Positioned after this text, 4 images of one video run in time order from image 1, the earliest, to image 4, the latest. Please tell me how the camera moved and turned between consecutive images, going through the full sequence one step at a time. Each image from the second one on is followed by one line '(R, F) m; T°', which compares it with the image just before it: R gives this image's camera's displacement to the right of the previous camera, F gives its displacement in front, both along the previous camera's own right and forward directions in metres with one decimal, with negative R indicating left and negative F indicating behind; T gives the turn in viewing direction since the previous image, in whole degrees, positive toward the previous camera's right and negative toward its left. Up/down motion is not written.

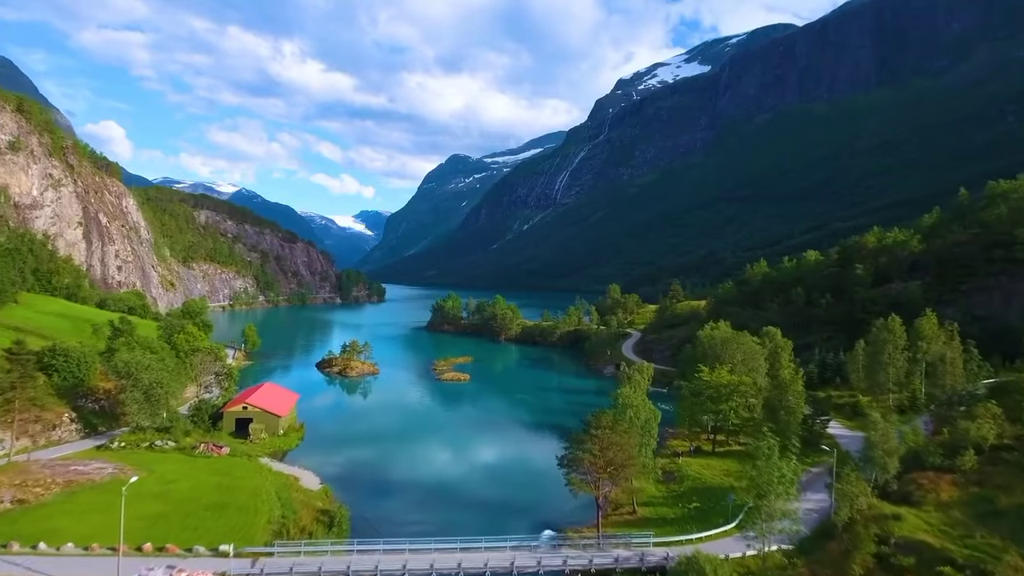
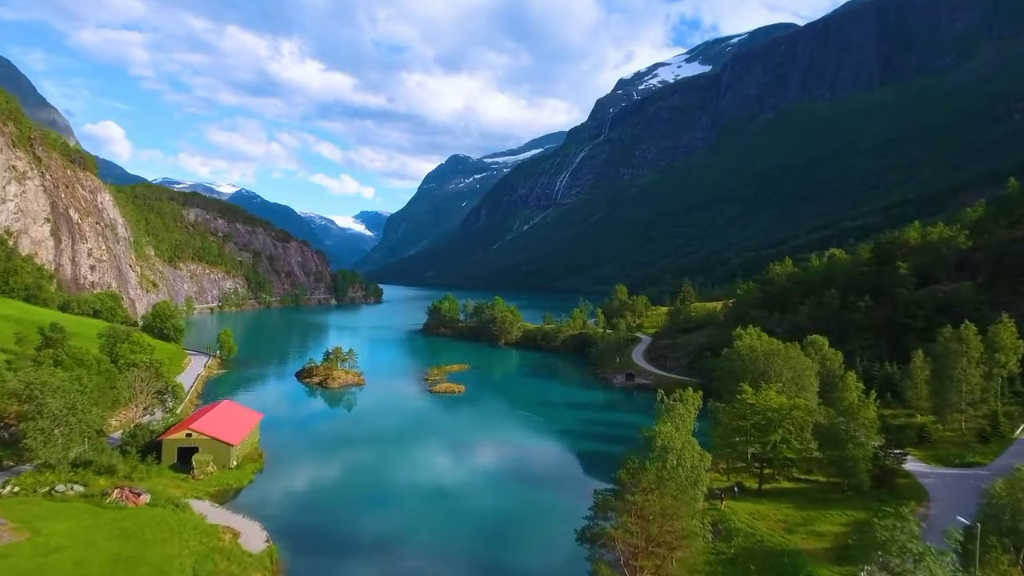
(0.0, +1.7) m; 0°
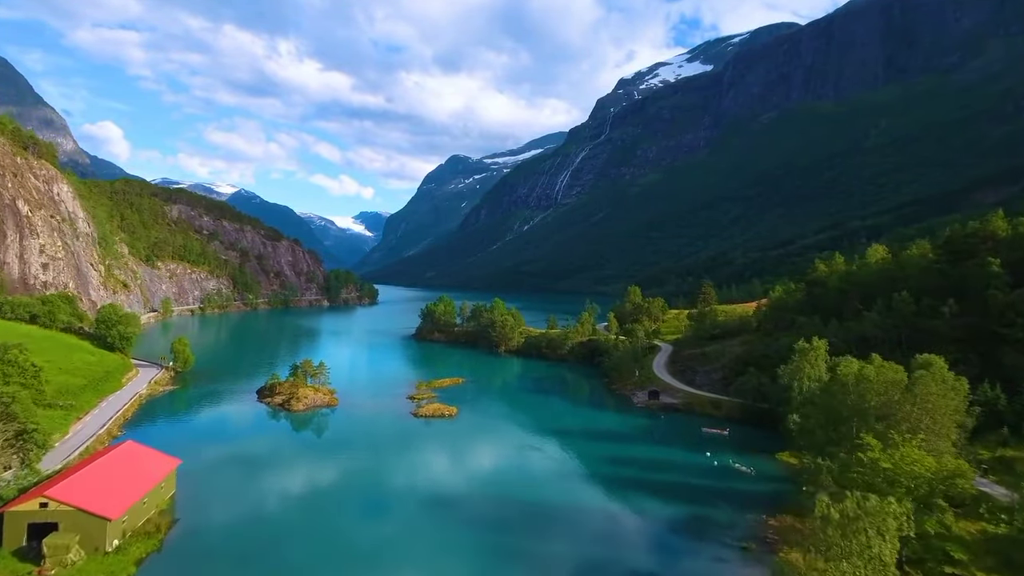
(-0.1, +2.6) m; 0°
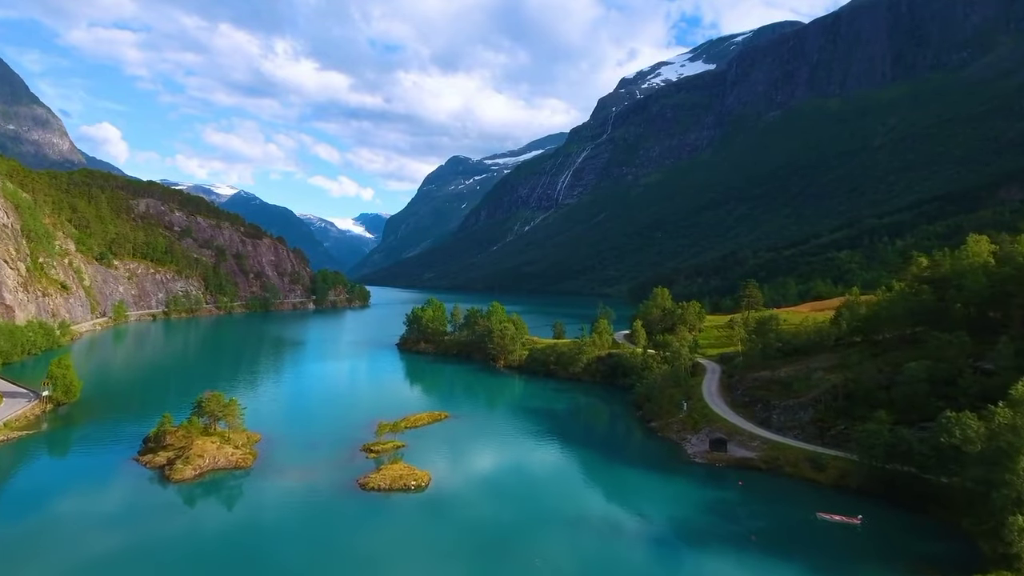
(0.0, +4.3) m; 0°
